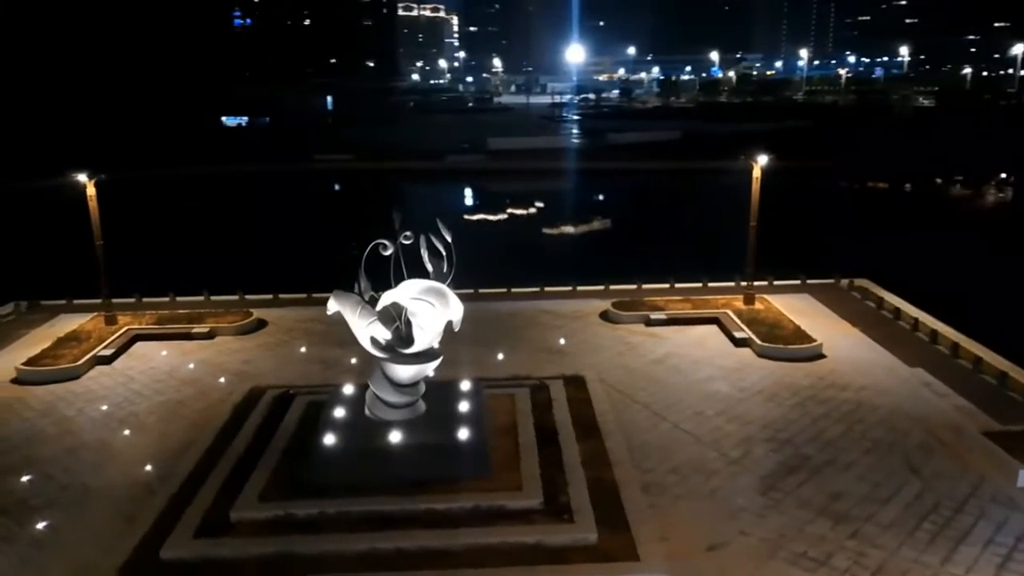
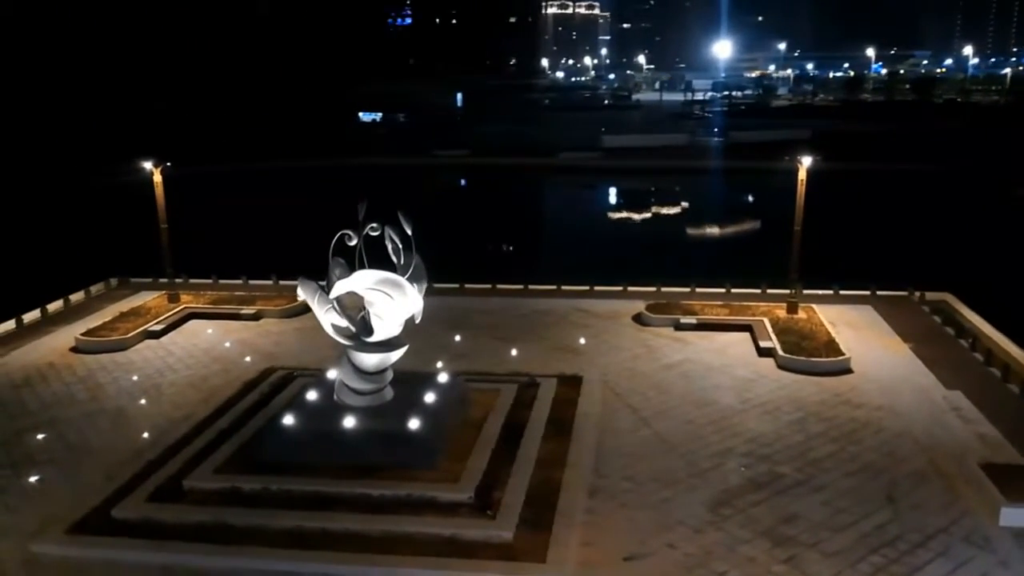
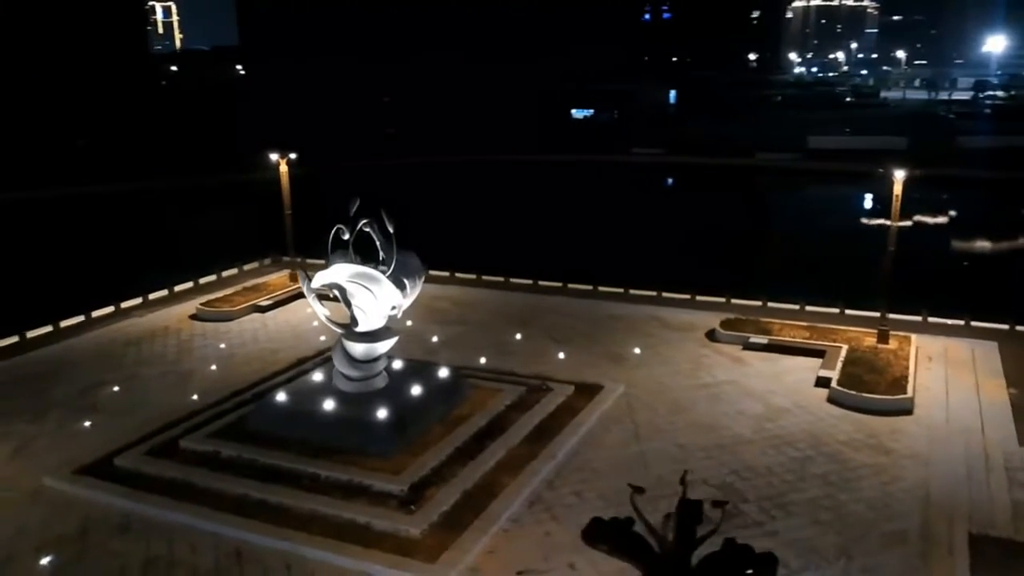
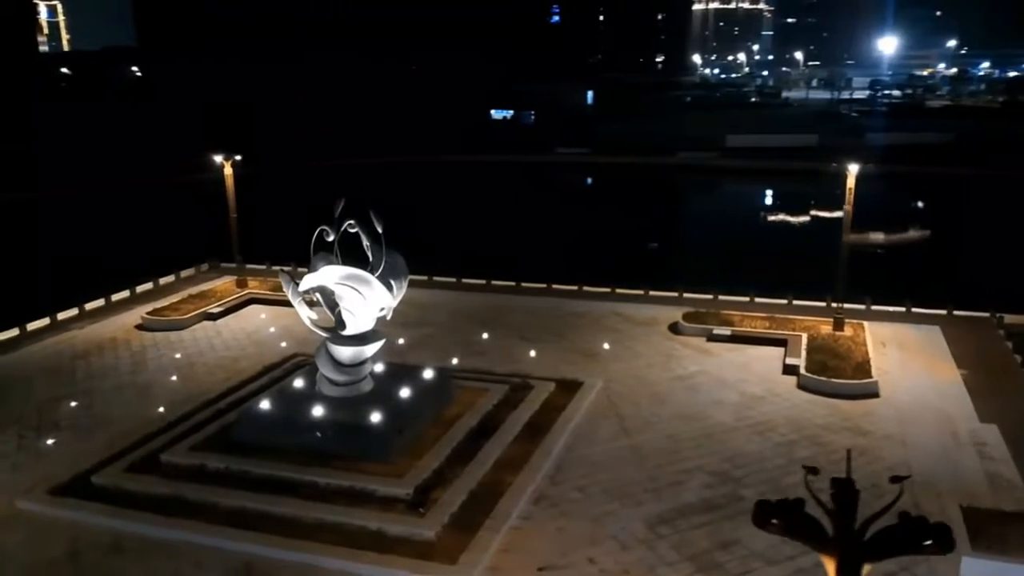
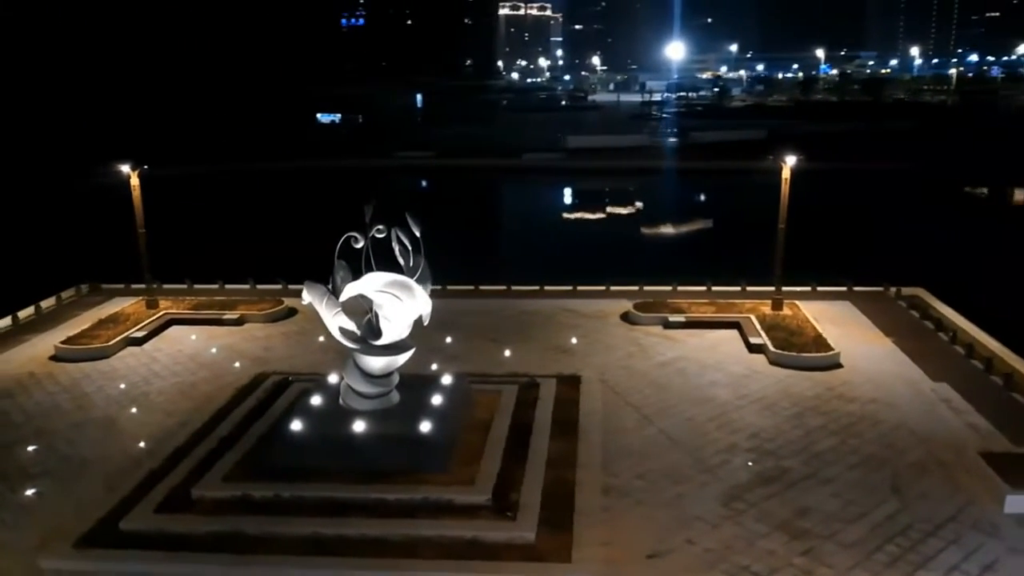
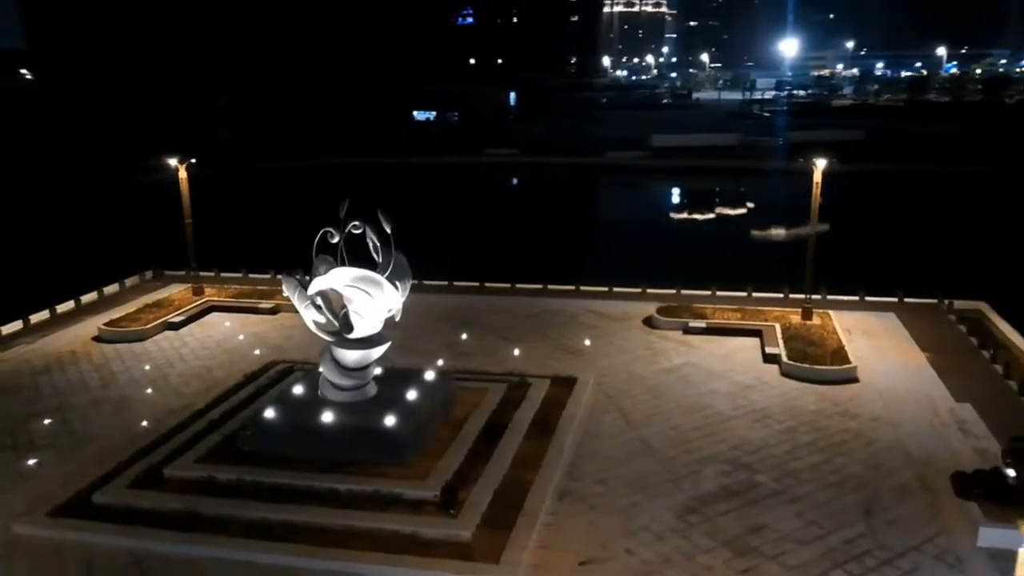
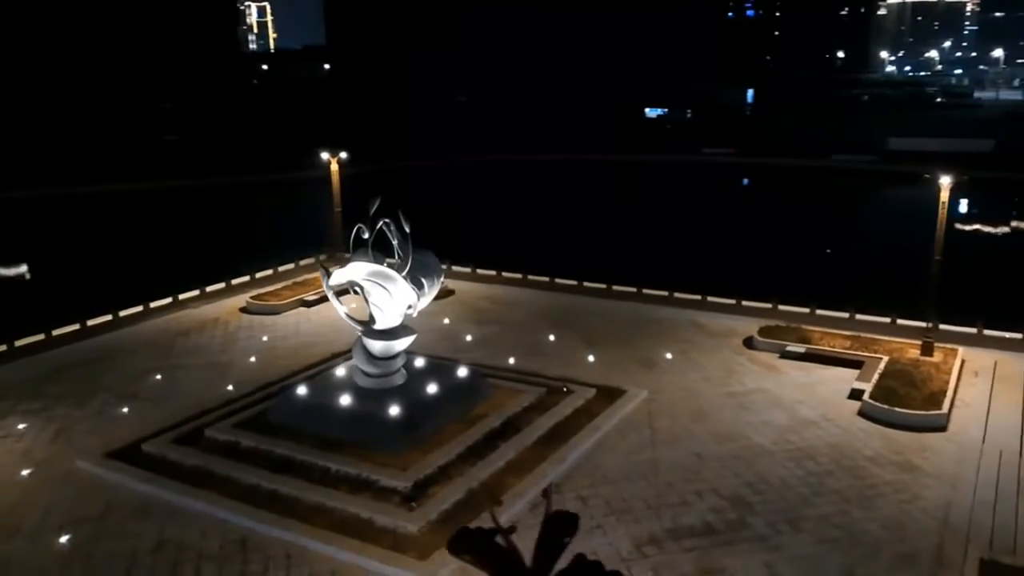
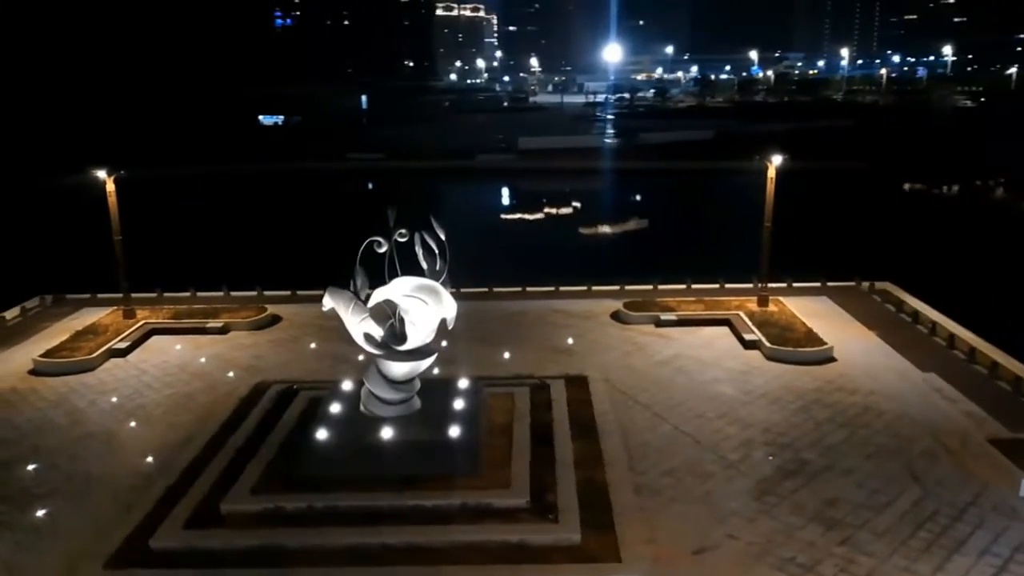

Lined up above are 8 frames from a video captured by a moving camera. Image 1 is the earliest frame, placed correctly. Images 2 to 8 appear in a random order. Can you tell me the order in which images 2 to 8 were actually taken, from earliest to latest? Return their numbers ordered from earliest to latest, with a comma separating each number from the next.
8, 5, 2, 6, 4, 3, 7
